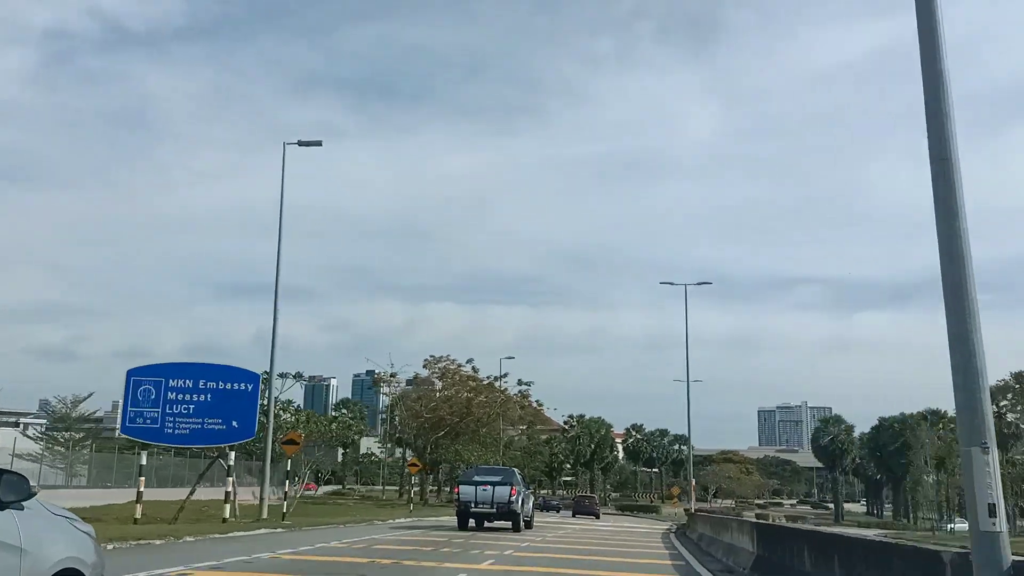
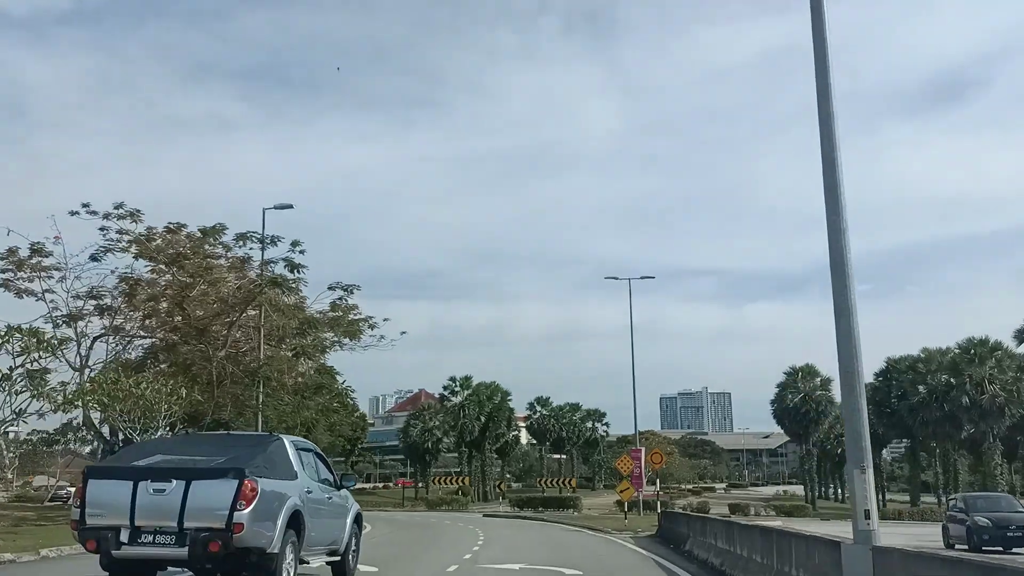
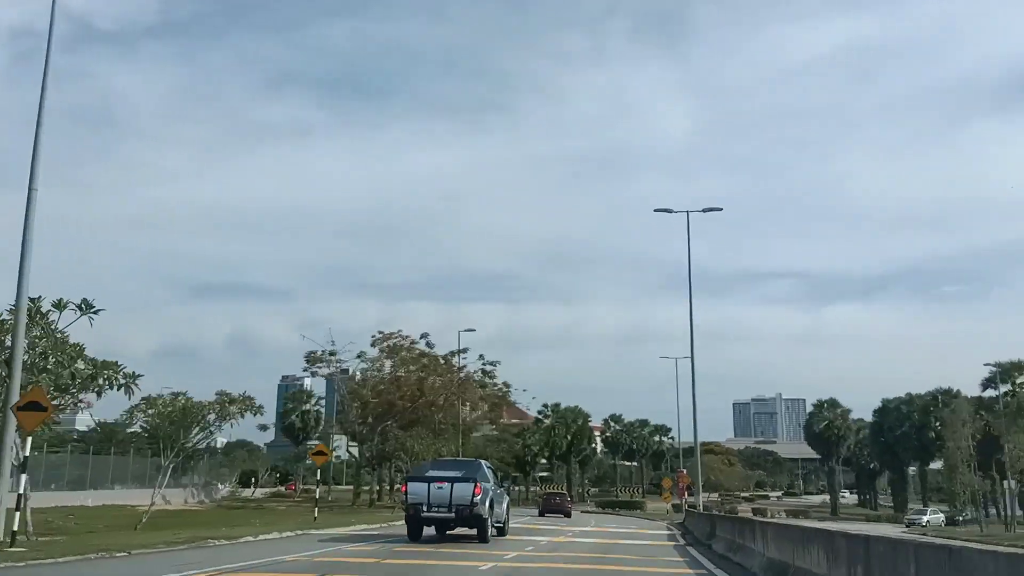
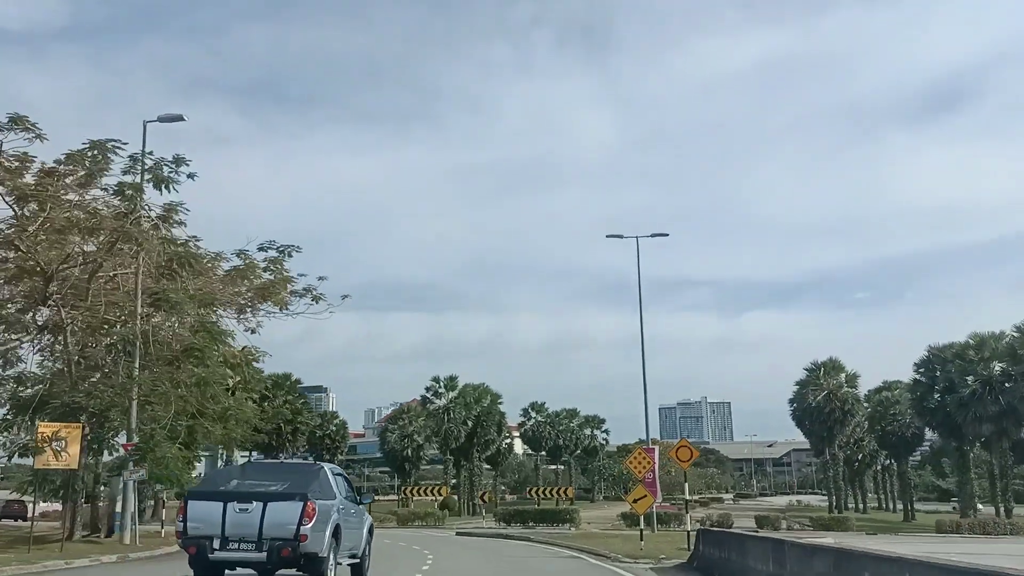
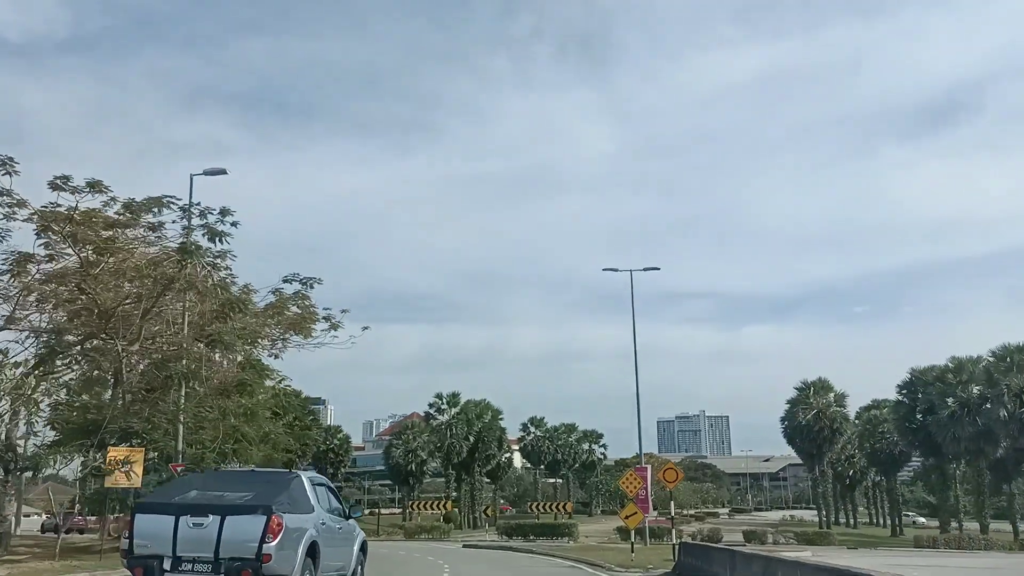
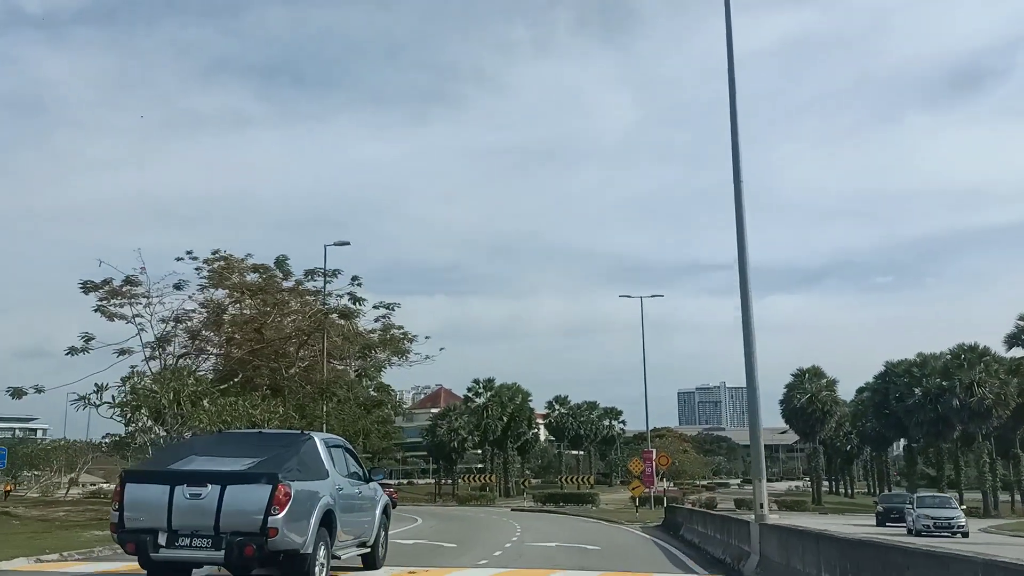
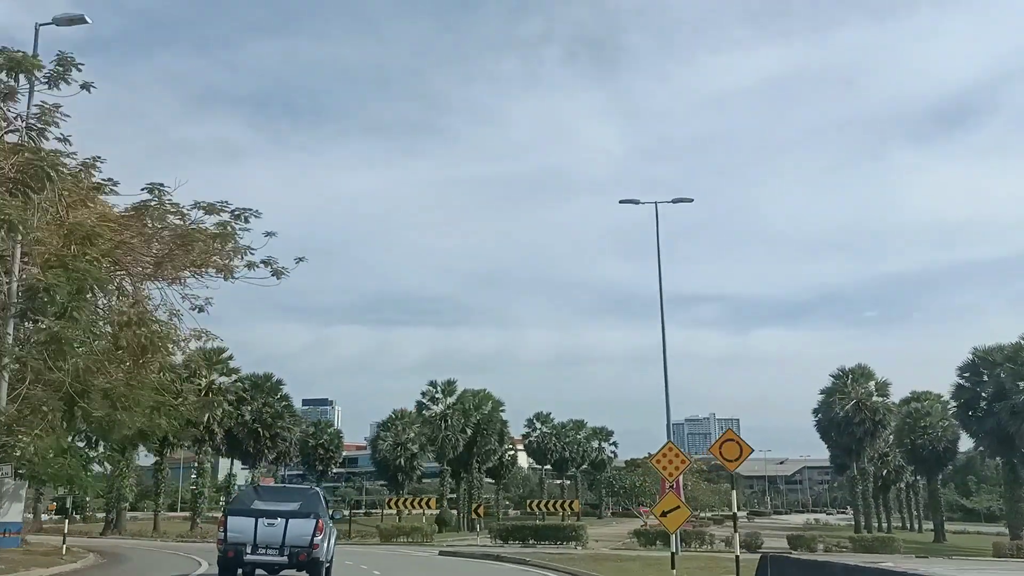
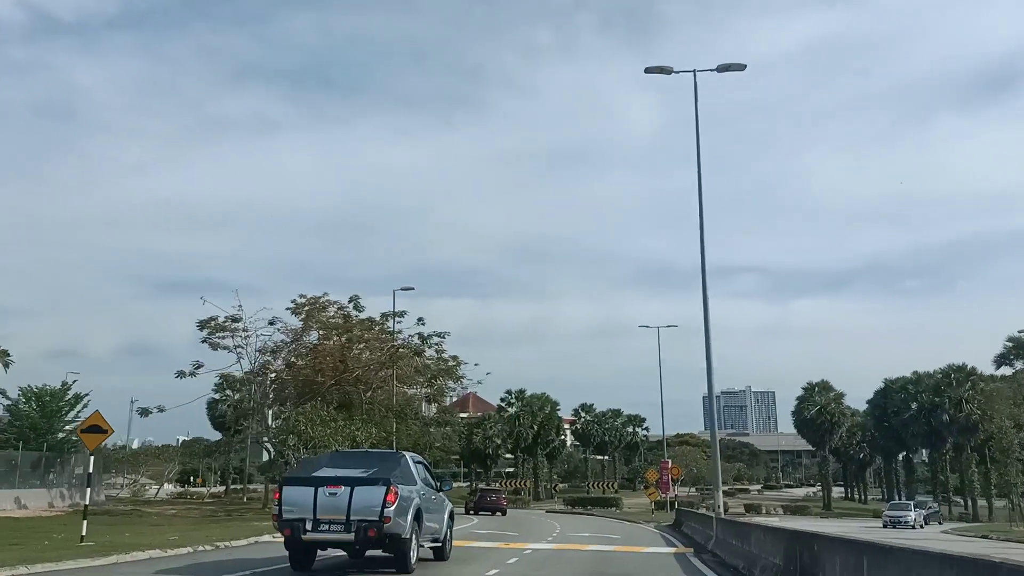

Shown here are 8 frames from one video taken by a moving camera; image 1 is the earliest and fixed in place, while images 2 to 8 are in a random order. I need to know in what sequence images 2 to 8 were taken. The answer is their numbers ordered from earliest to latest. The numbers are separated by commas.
3, 8, 6, 2, 5, 4, 7
